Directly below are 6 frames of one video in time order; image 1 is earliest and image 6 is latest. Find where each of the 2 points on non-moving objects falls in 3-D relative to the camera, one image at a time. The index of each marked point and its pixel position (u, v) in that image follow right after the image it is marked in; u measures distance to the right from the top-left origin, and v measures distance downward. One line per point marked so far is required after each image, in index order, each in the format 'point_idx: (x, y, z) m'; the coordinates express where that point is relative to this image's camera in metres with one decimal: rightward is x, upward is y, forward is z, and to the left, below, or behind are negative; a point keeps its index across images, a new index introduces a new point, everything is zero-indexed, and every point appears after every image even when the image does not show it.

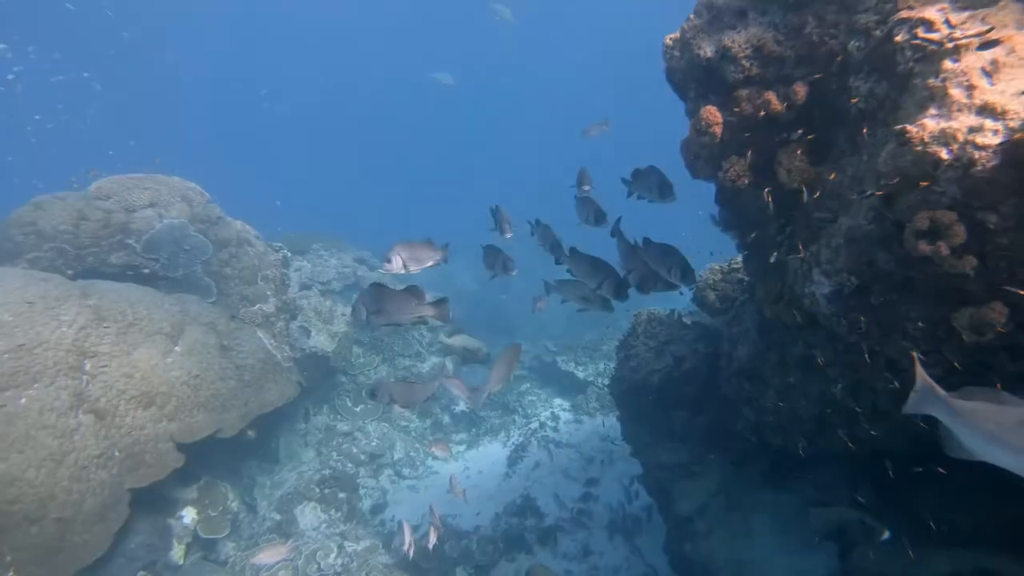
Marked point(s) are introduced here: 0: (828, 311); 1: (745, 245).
0: (+2.0, -0.2, +3.2) m
1: (+2.1, +0.4, +4.4) m
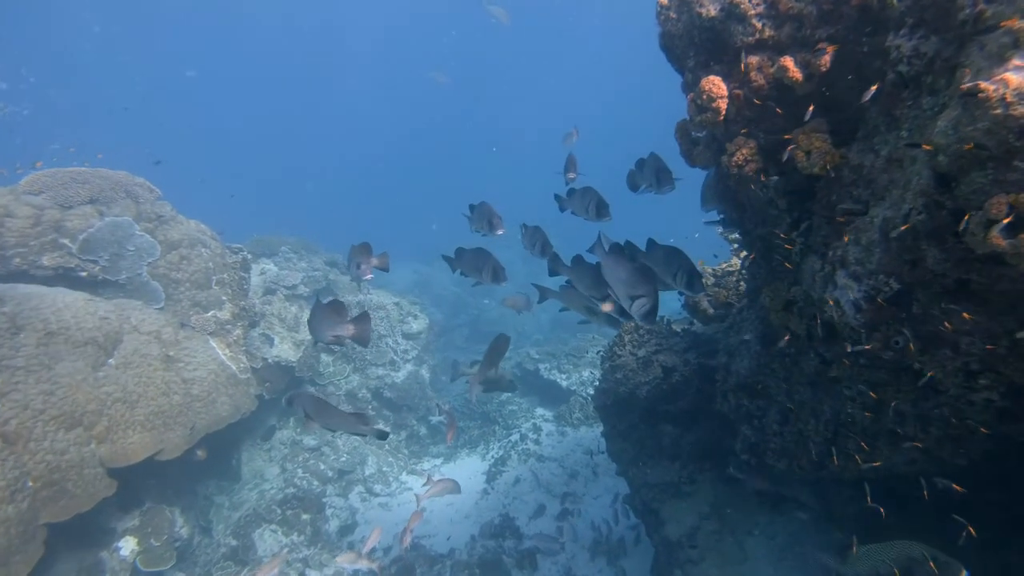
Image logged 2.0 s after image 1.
0: (+1.8, -0.2, +2.6) m
1: (+1.9, +0.3, +3.9) m
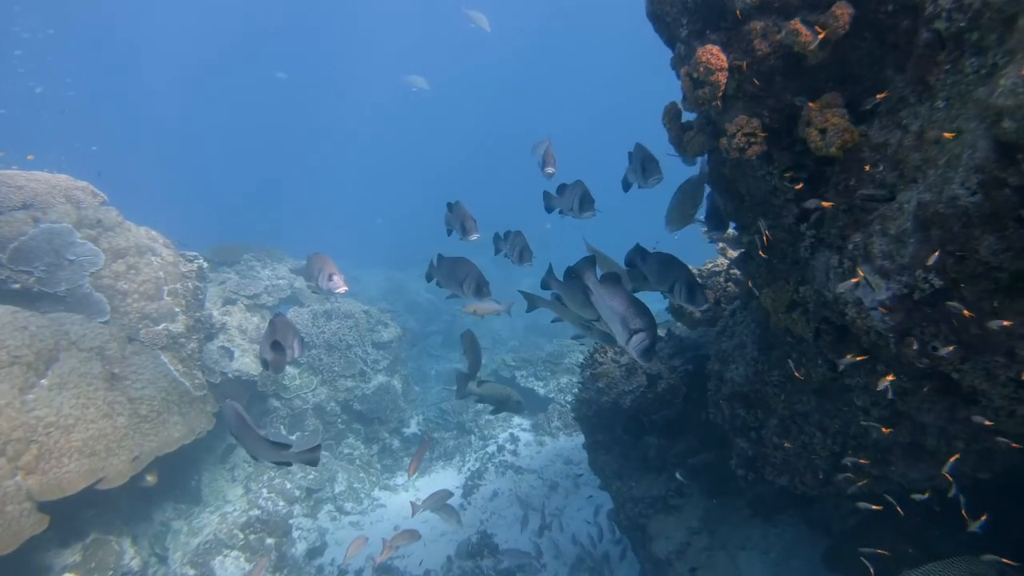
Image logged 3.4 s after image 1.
0: (+1.7, -0.2, +2.3) m
1: (+1.7, +0.3, +3.5) m
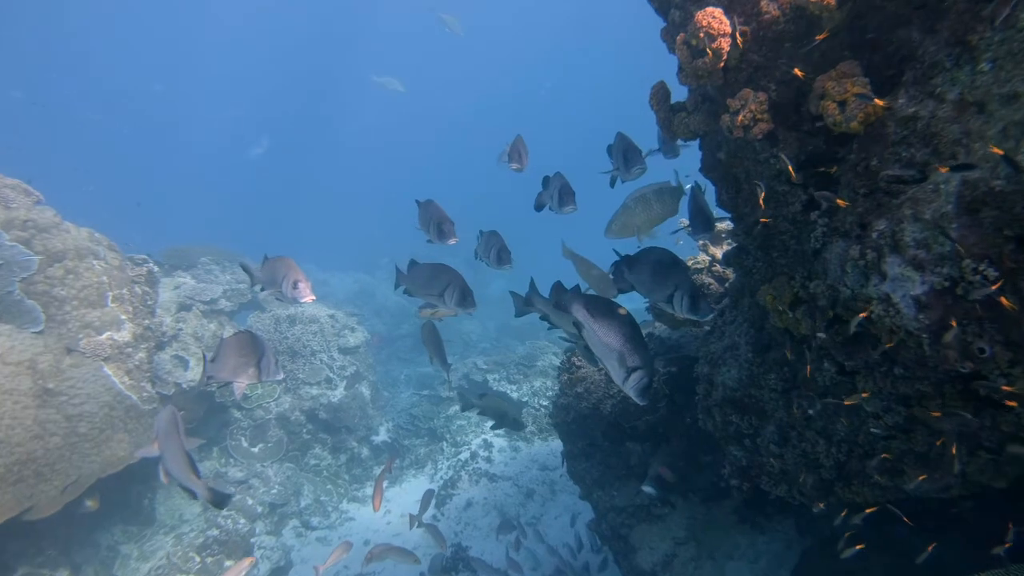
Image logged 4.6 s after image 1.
0: (+1.6, -0.2, +2.0) m
1: (+1.5, +0.4, +3.2) m
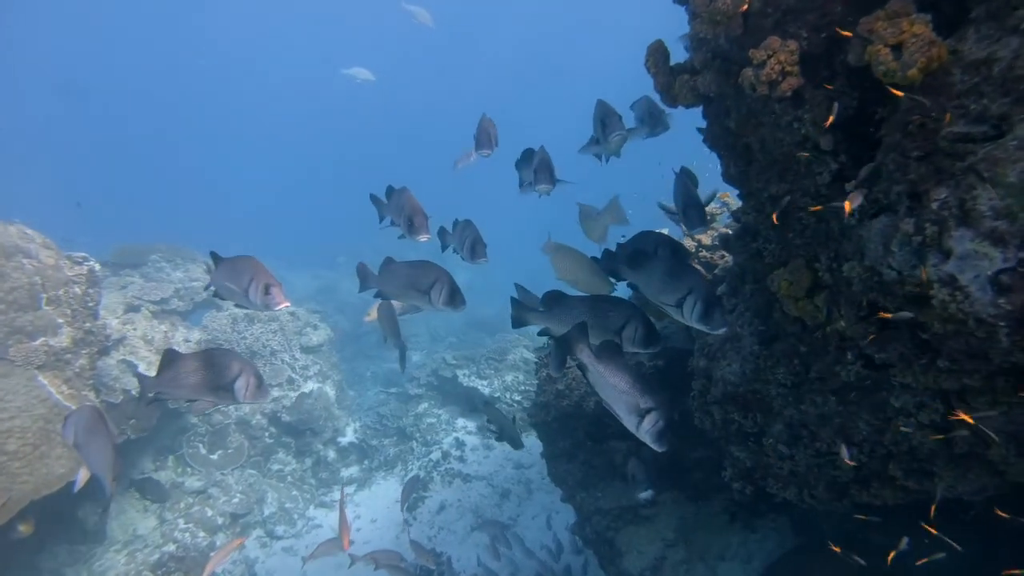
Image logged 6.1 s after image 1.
0: (+1.6, -0.1, +1.6) m
1: (+1.4, +0.4, +2.9) m
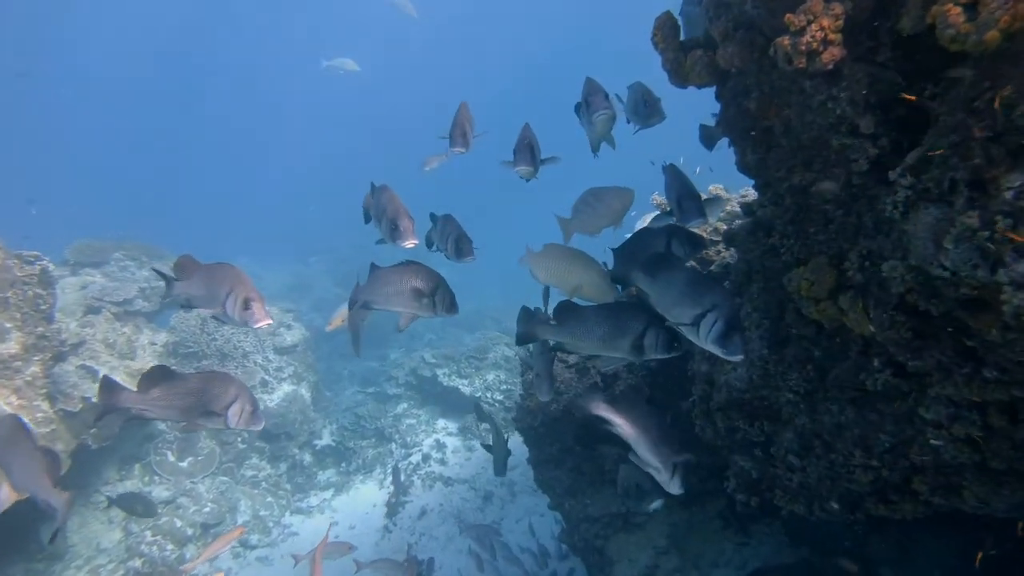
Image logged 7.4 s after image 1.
0: (+1.6, -0.1, +1.4) m
1: (+1.4, +0.4, +2.6) m
